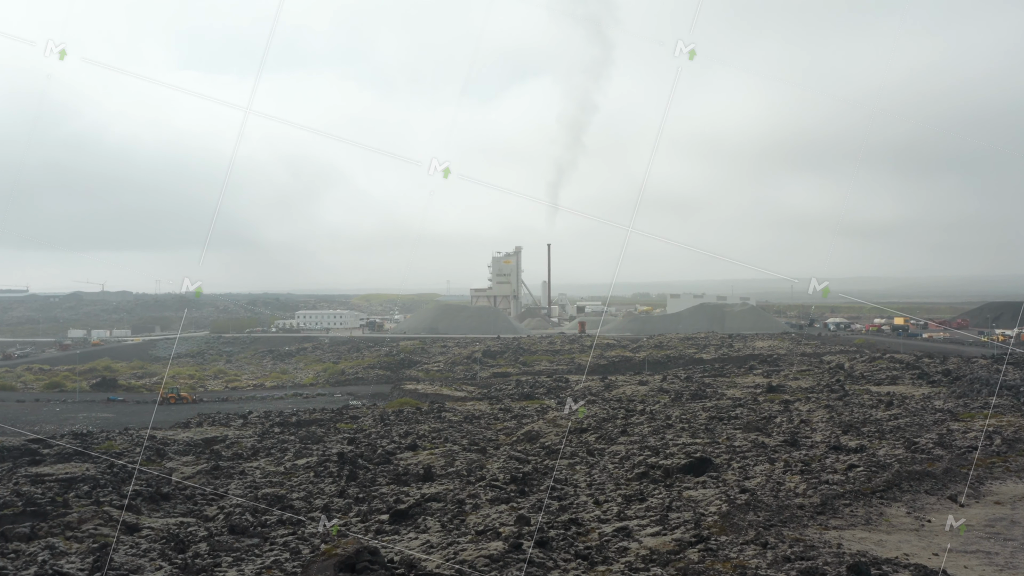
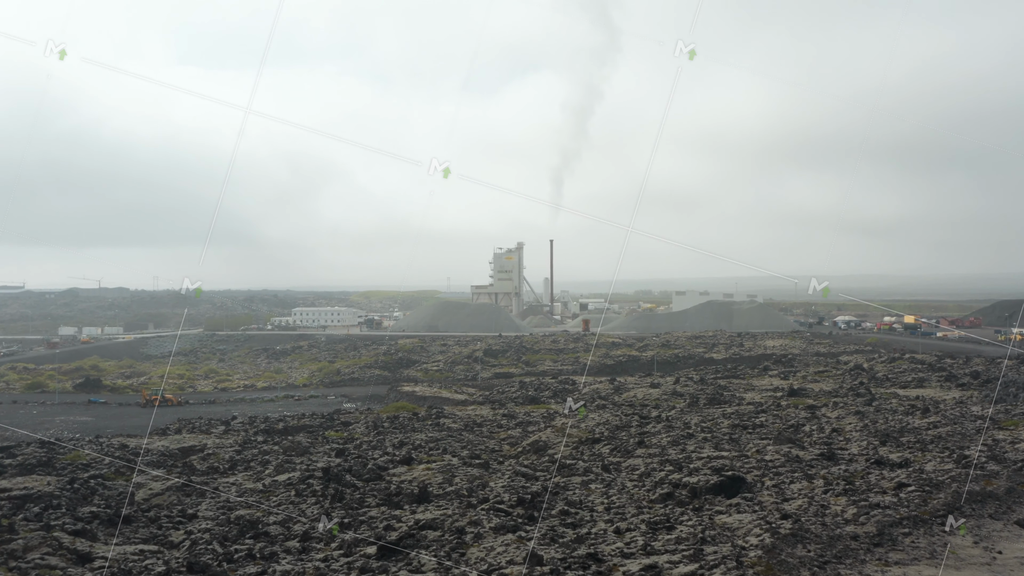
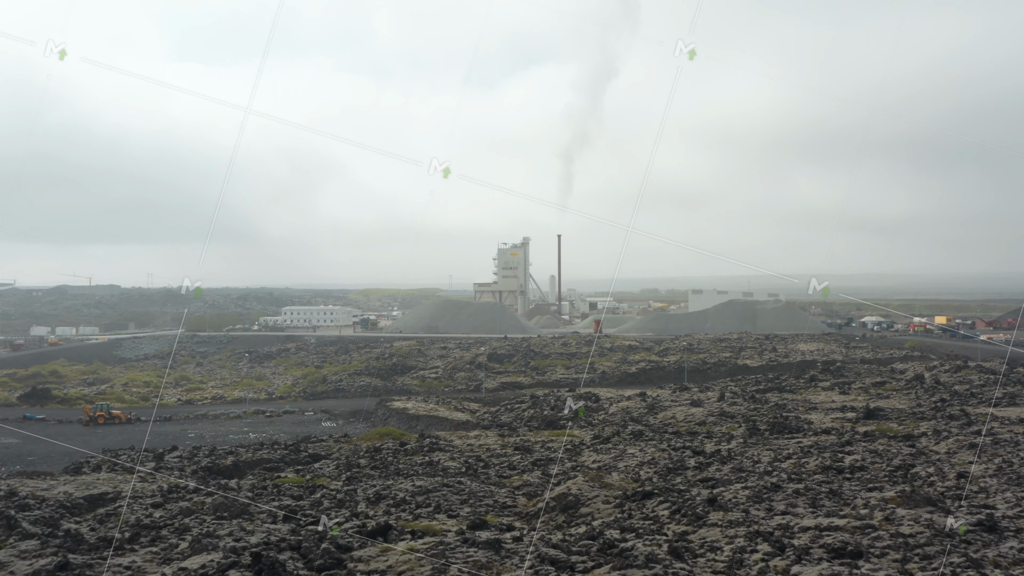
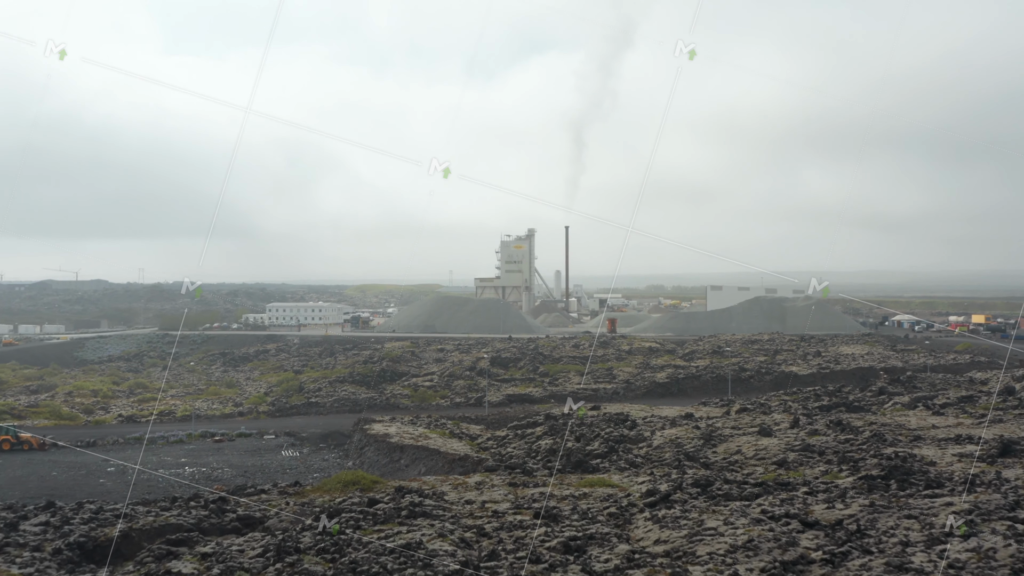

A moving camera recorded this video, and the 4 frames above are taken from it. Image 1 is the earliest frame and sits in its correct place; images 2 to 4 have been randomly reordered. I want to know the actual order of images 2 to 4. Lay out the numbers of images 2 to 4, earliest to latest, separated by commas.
2, 3, 4
